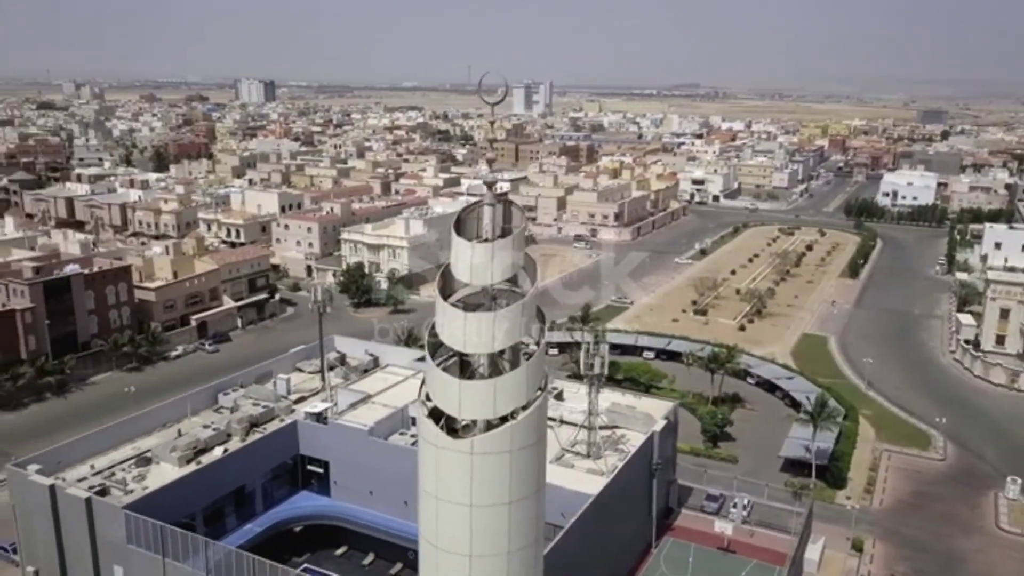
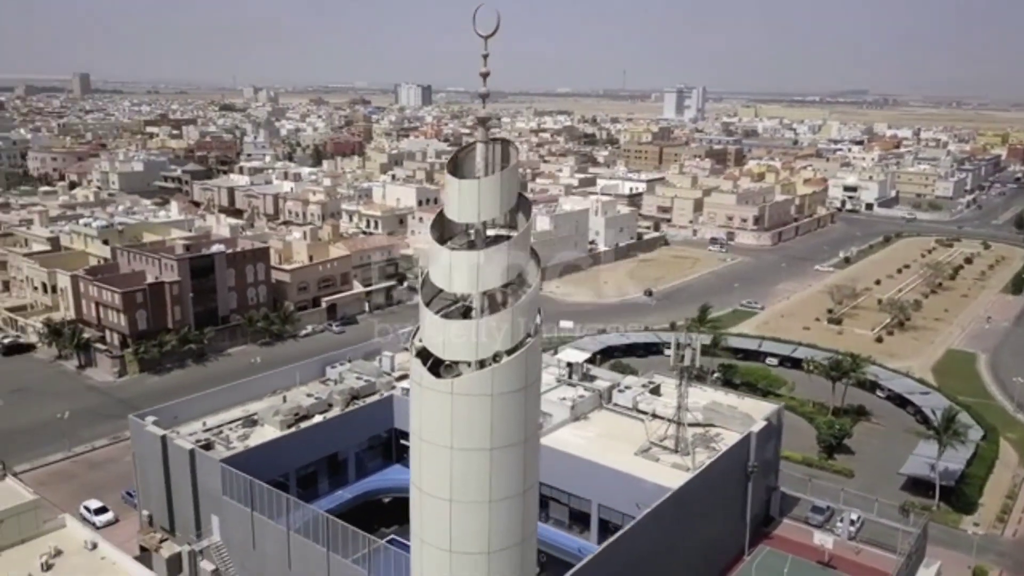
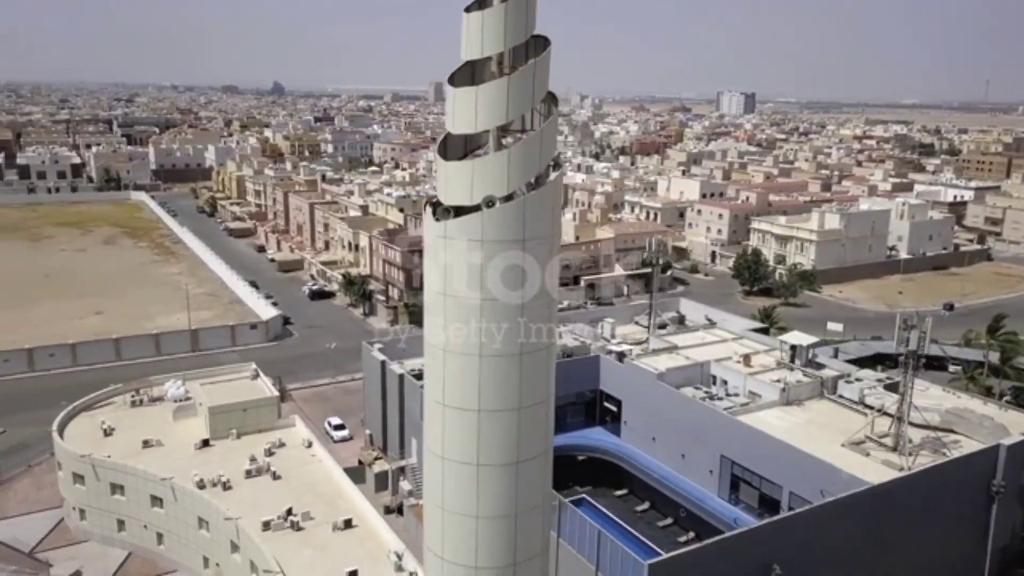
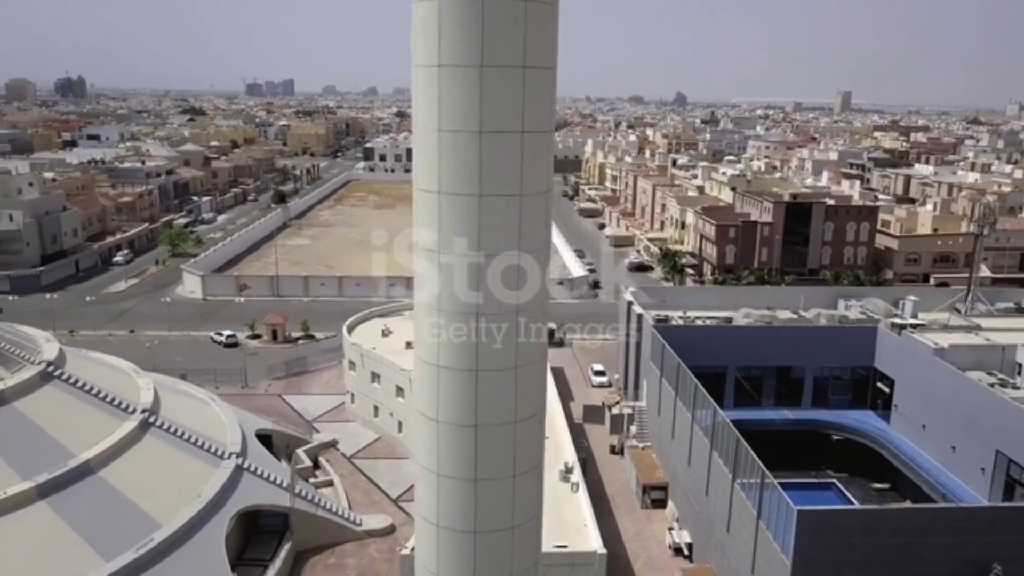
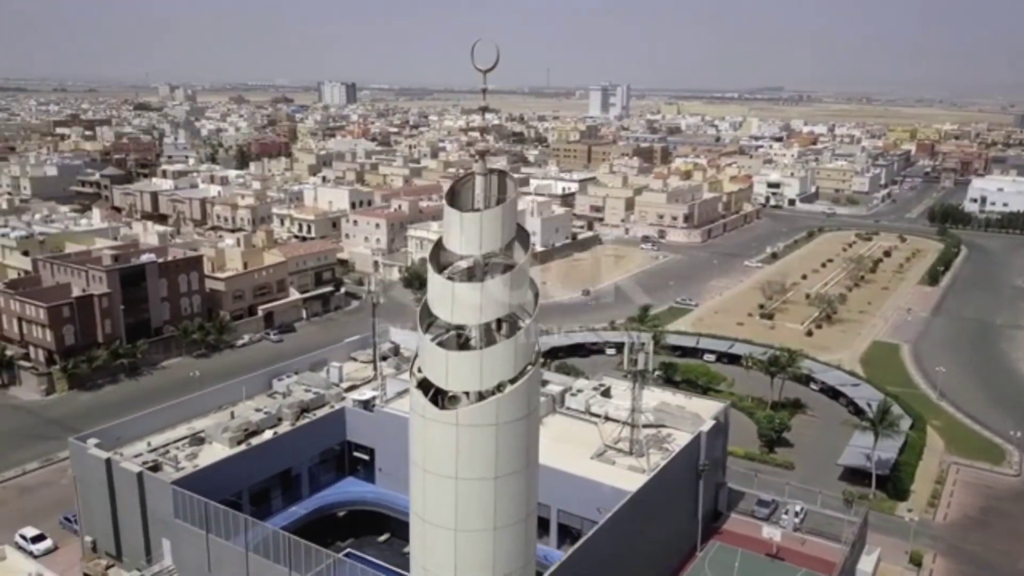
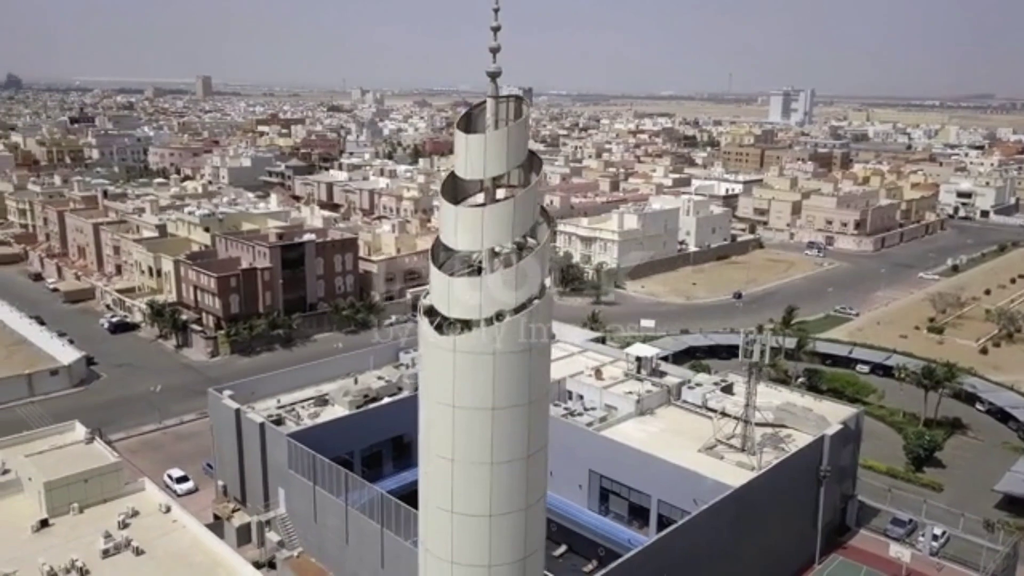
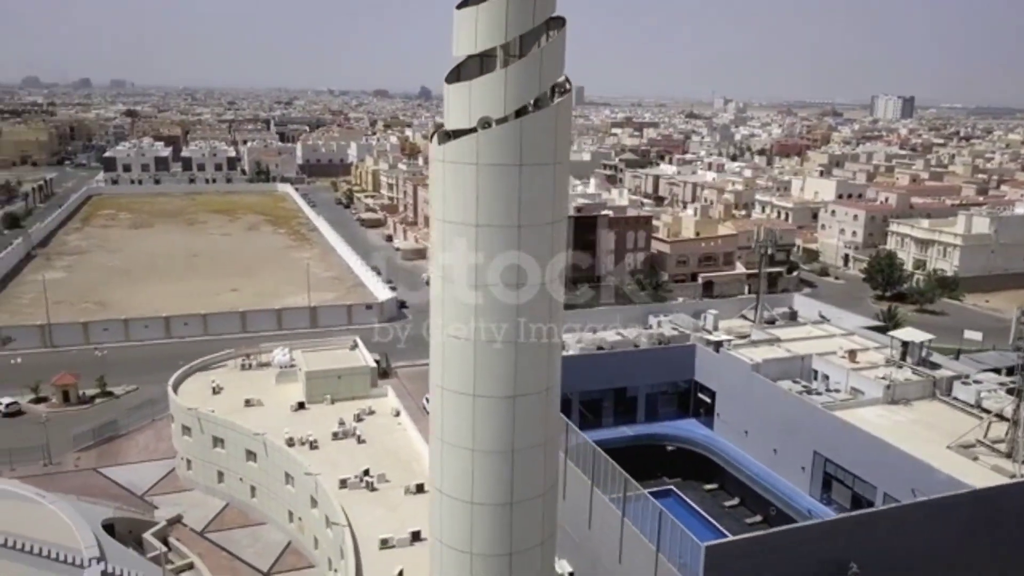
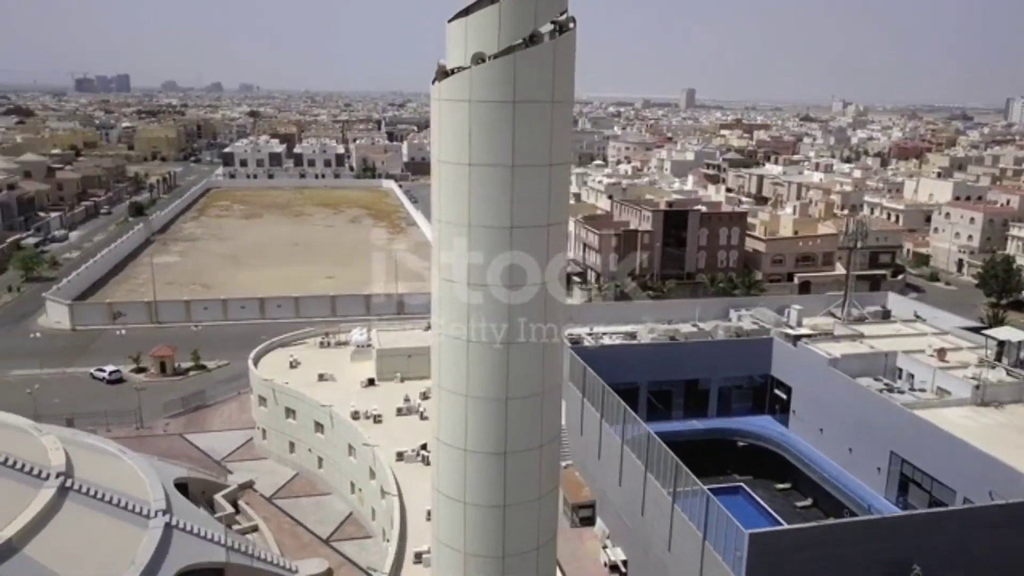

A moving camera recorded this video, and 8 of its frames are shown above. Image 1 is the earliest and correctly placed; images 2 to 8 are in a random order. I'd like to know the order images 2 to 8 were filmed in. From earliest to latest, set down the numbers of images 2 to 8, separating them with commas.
5, 2, 6, 3, 7, 8, 4
